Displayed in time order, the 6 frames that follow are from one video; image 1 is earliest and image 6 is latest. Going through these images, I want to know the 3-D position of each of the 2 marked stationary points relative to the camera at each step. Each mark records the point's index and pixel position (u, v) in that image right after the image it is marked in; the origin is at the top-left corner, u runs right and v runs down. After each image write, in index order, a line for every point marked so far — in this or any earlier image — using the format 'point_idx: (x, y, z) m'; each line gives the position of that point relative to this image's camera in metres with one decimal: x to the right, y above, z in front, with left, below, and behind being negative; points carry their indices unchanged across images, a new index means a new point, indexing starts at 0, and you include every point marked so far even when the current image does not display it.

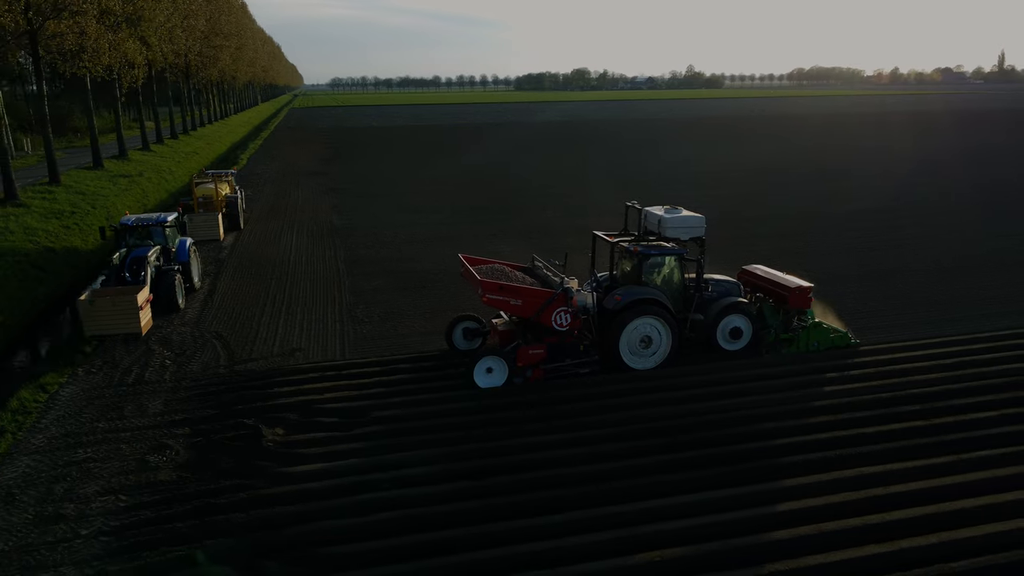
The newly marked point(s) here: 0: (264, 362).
0: (-3.1, -0.9, +8.3) m
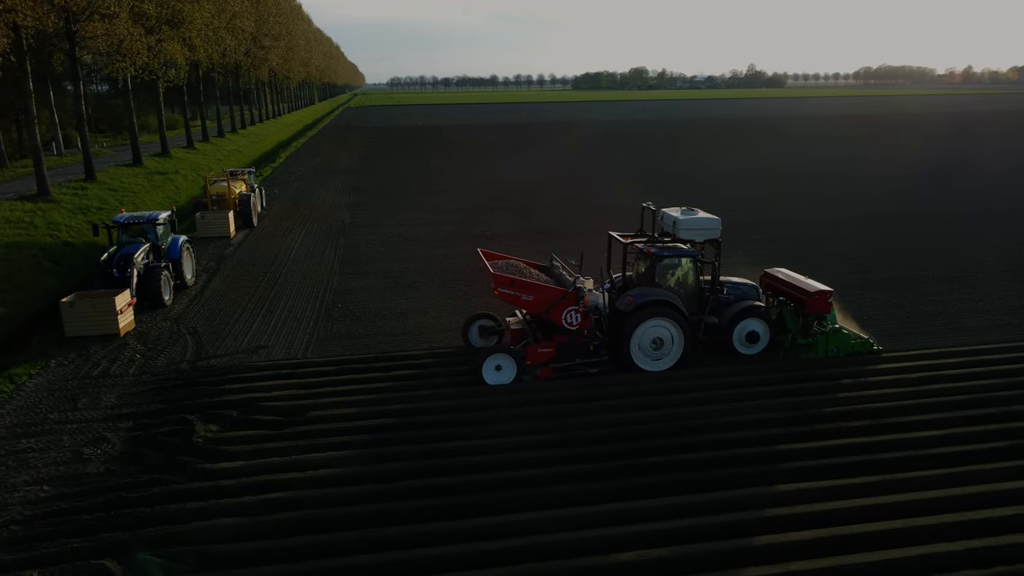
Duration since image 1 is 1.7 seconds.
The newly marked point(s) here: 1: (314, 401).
0: (-3.6, -0.9, +8.5) m
1: (-2.1, -1.2, +7.2) m
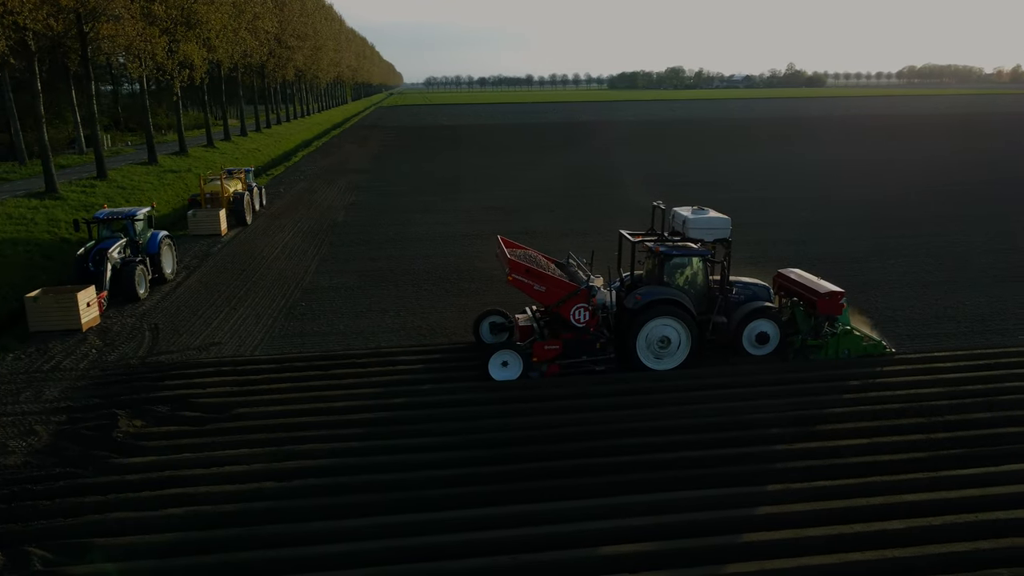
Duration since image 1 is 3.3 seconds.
0: (-4.3, -0.9, +8.6) m
1: (-2.8, -1.2, +7.3) m
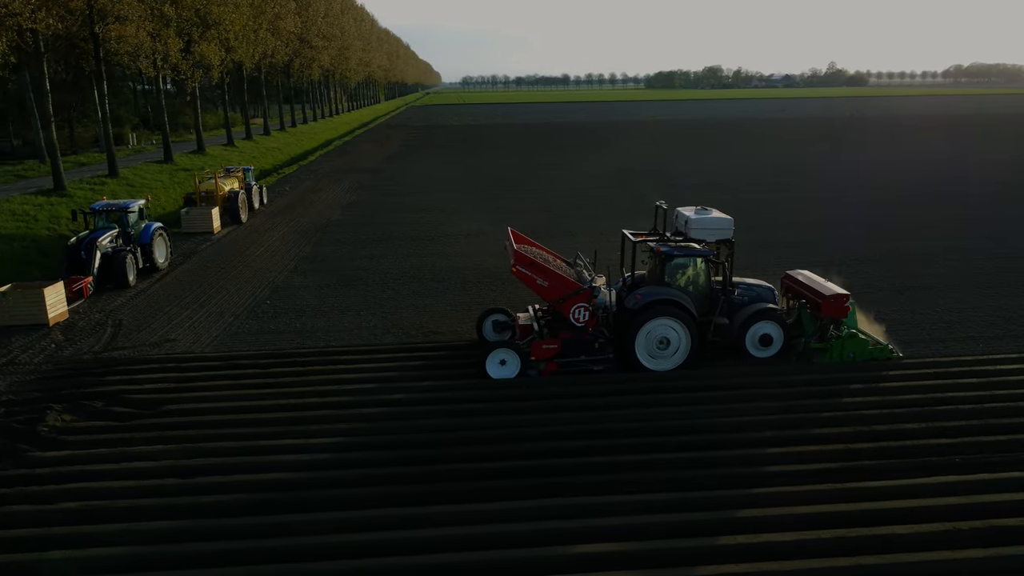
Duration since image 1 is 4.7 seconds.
0: (-4.9, -0.8, +8.8) m
1: (-3.5, -1.1, +7.3) m
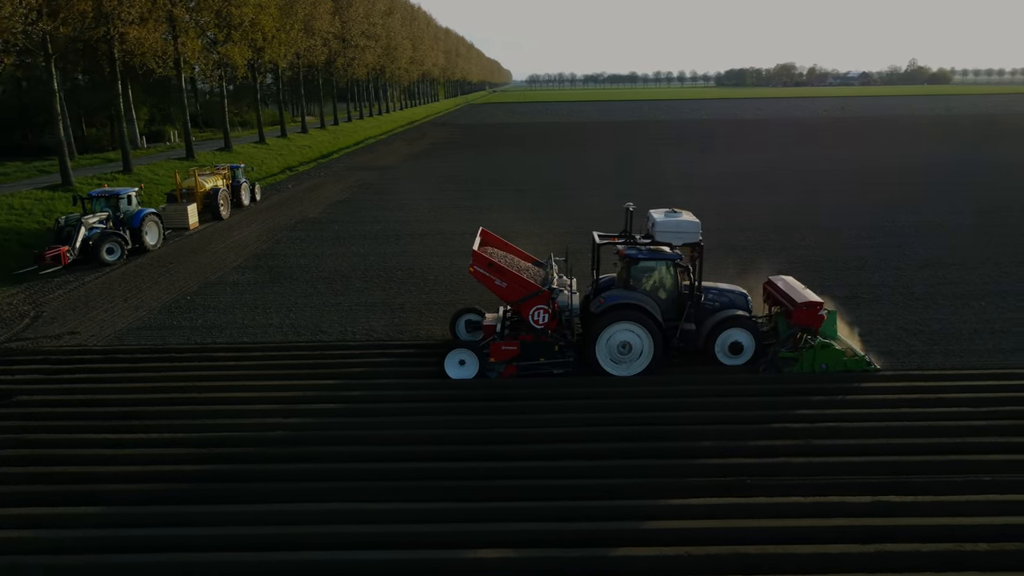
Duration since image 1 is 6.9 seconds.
0: (-6.6, -0.7, +9.3) m
1: (-5.3, -1.1, +7.8) m
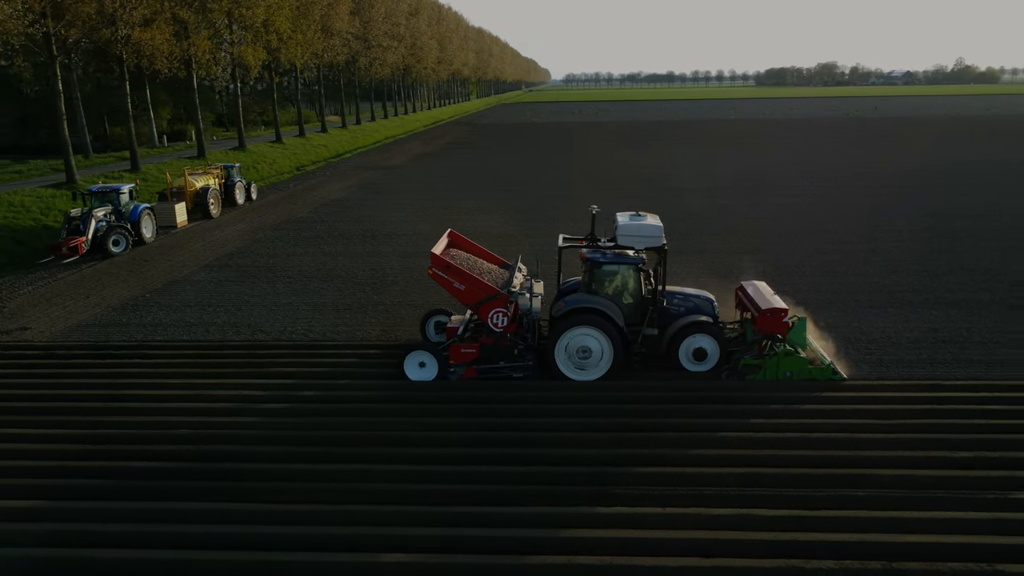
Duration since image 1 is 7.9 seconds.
0: (-7.8, -0.7, +10.2) m
1: (-6.6, -1.1, +8.6) m
